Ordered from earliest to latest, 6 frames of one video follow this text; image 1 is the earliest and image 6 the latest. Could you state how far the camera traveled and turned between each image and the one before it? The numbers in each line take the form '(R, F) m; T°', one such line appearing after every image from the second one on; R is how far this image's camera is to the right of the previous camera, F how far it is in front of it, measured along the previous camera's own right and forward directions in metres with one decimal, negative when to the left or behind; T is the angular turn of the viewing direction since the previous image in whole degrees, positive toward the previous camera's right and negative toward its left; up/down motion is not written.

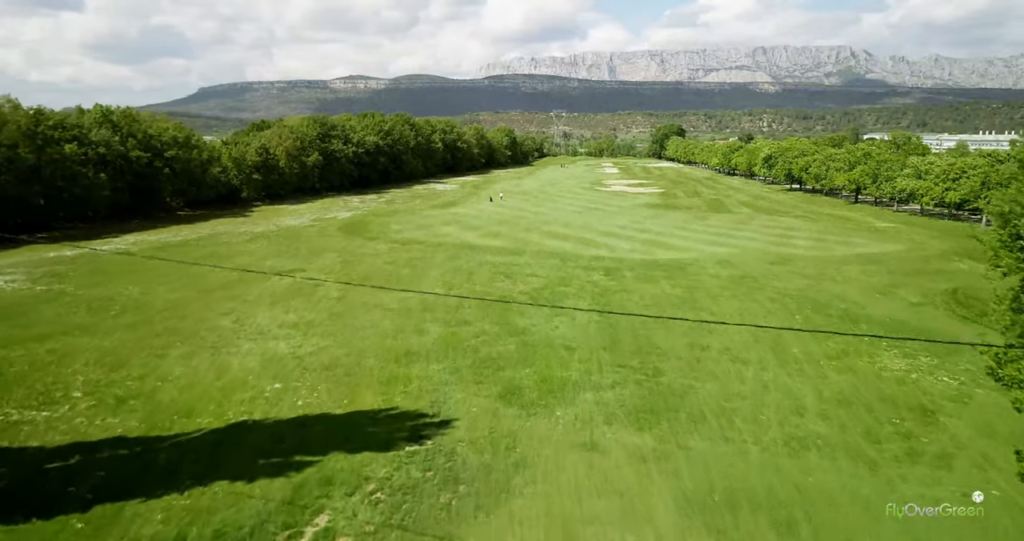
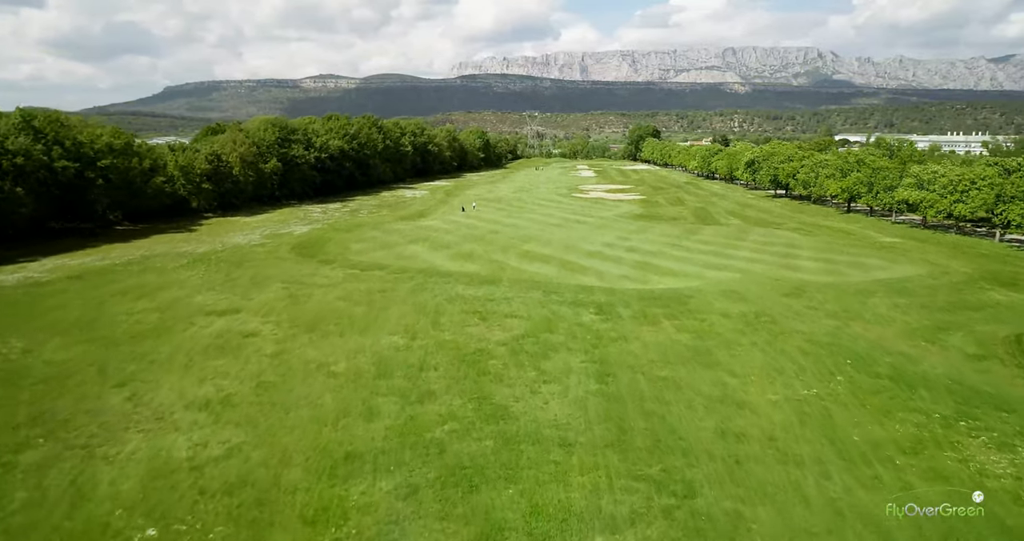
(-0.1, +5.0) m; +2°
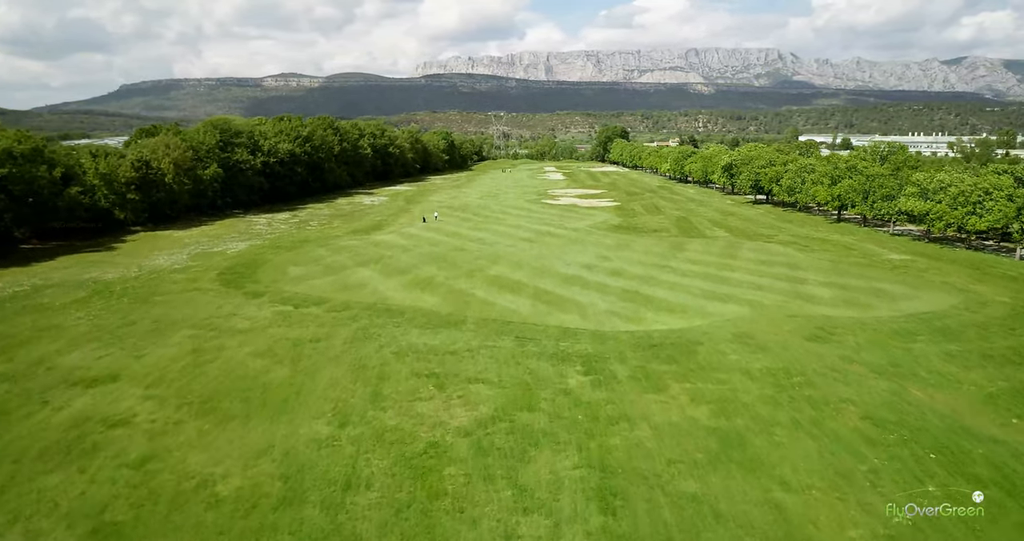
(+0.1, +6.0) m; +3°
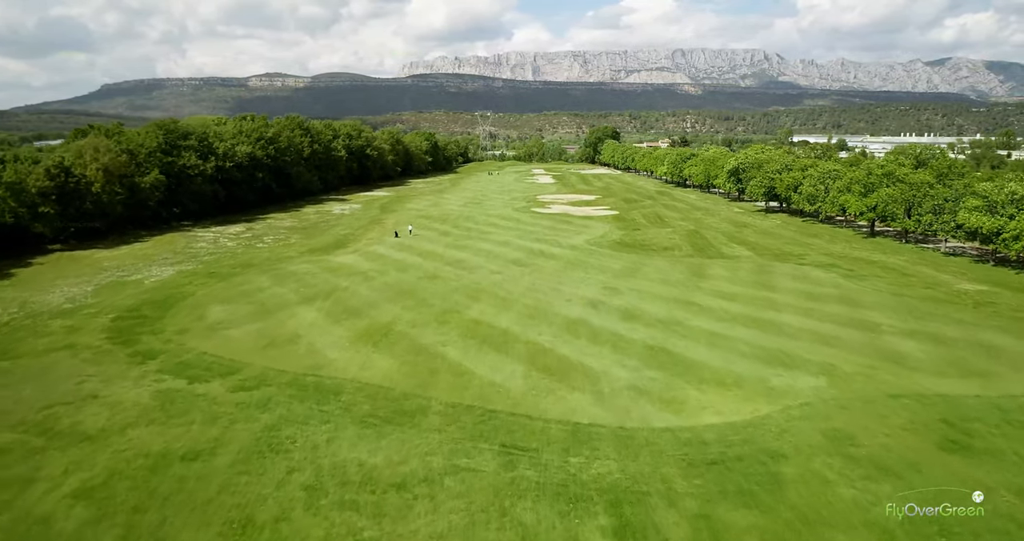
(+0.1, +8.7) m; +1°
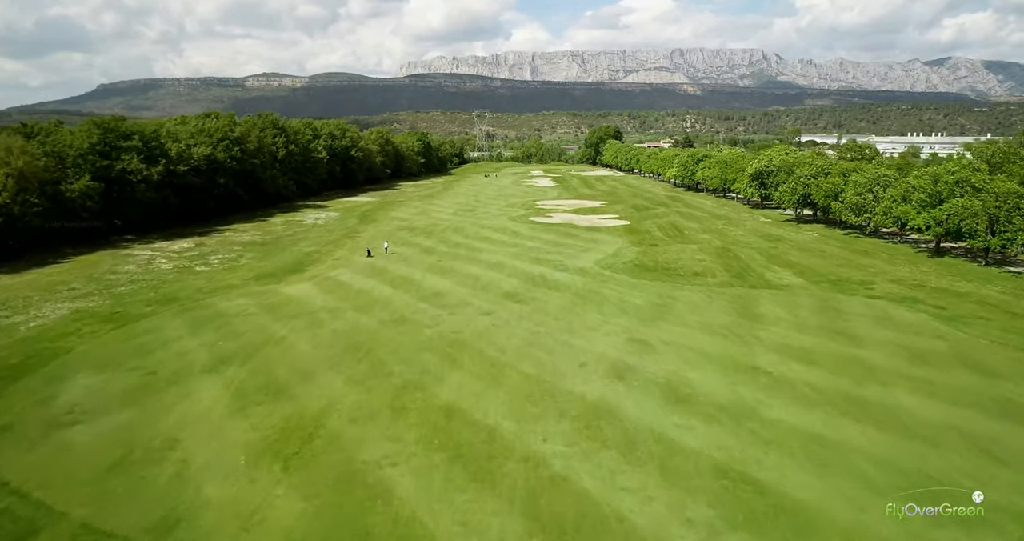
(+0.2, +9.3) m; 0°
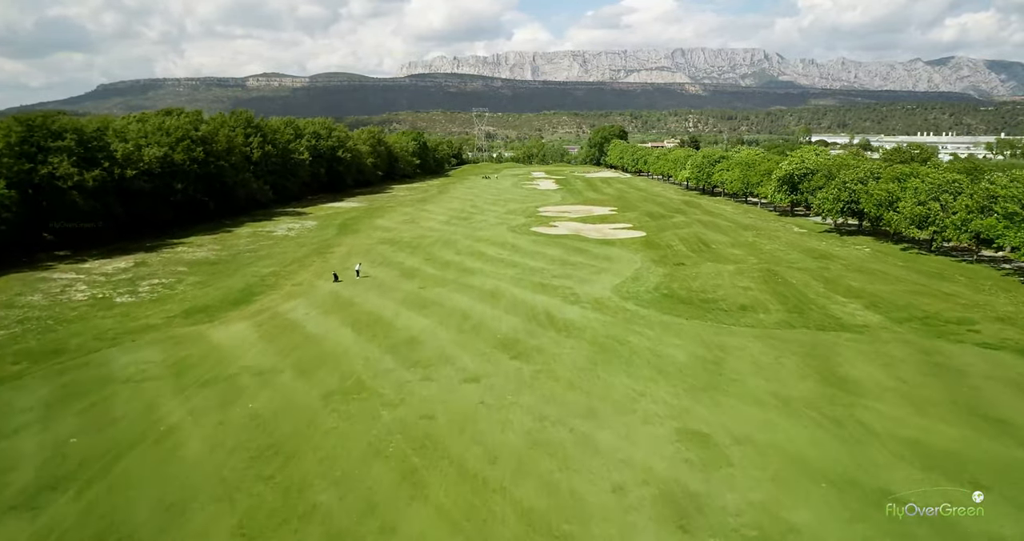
(+0.1, +8.6) m; 0°
